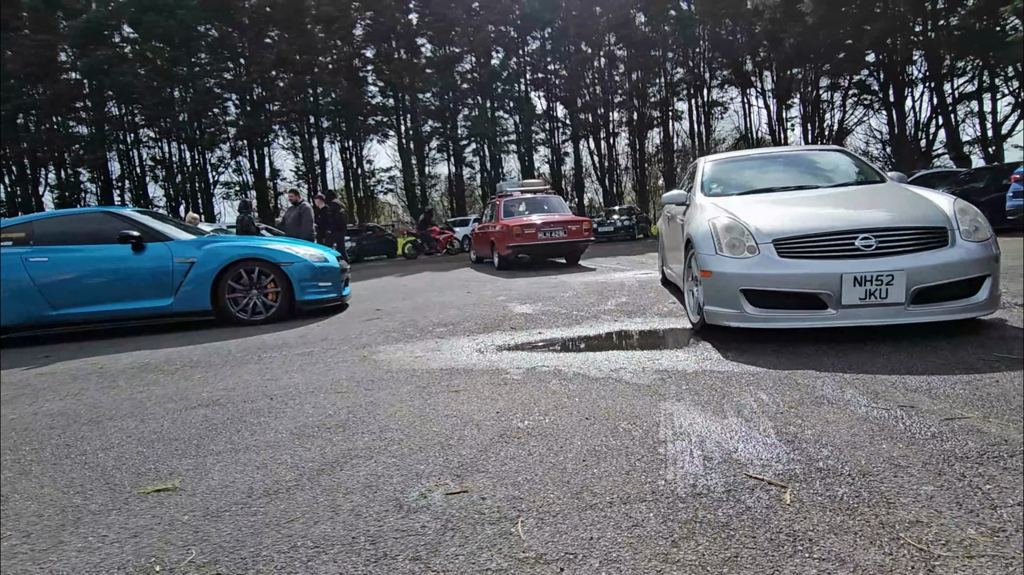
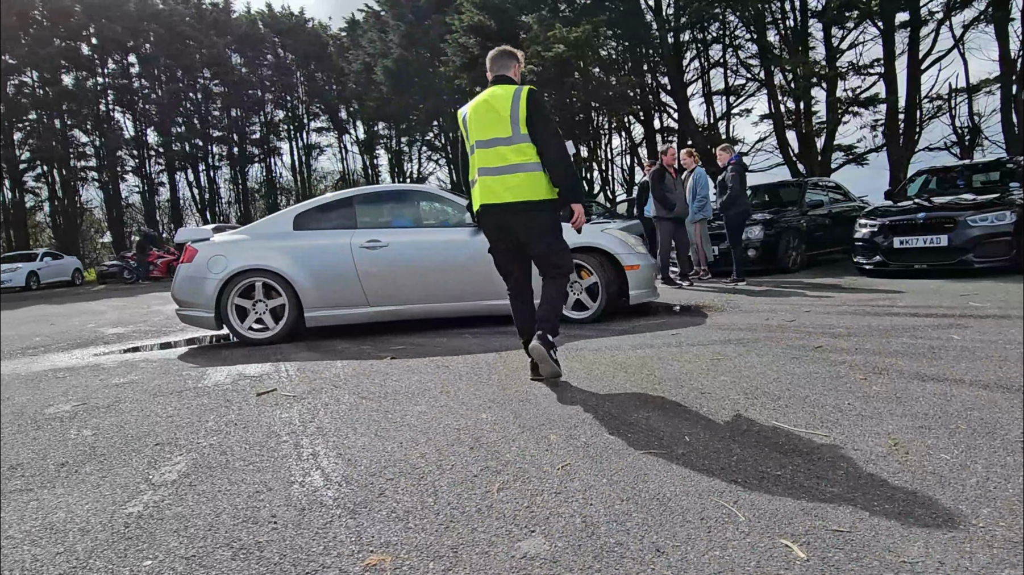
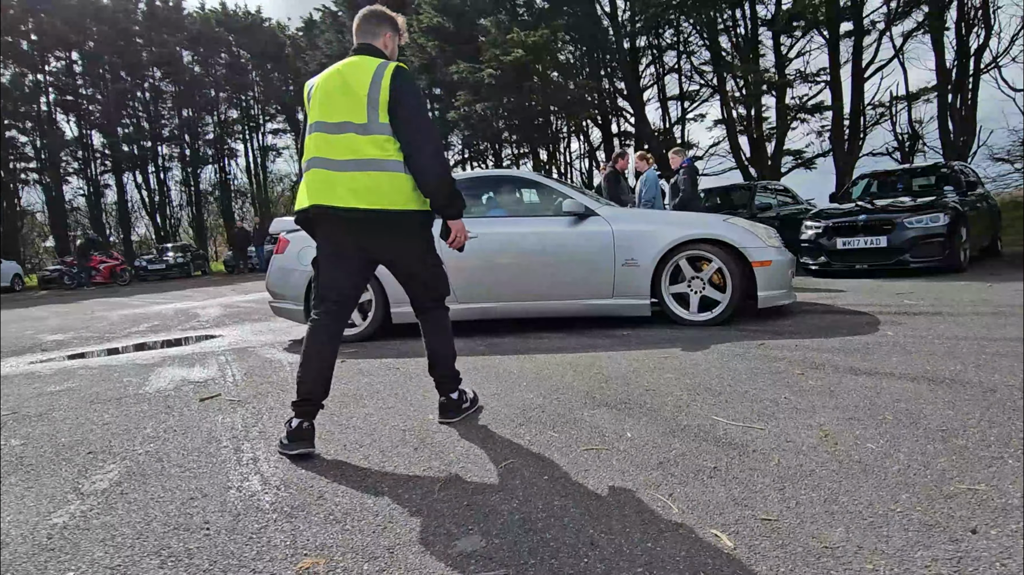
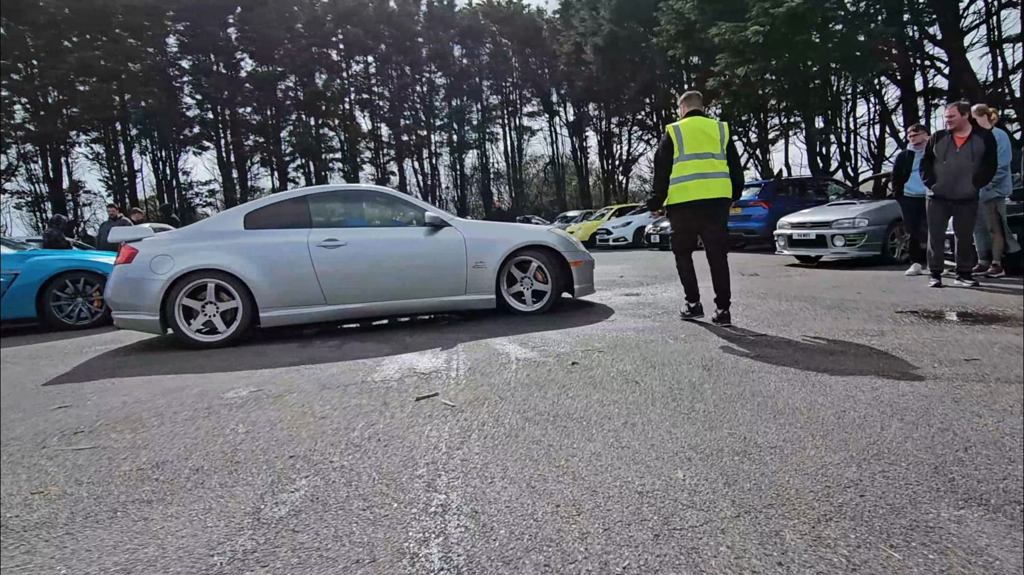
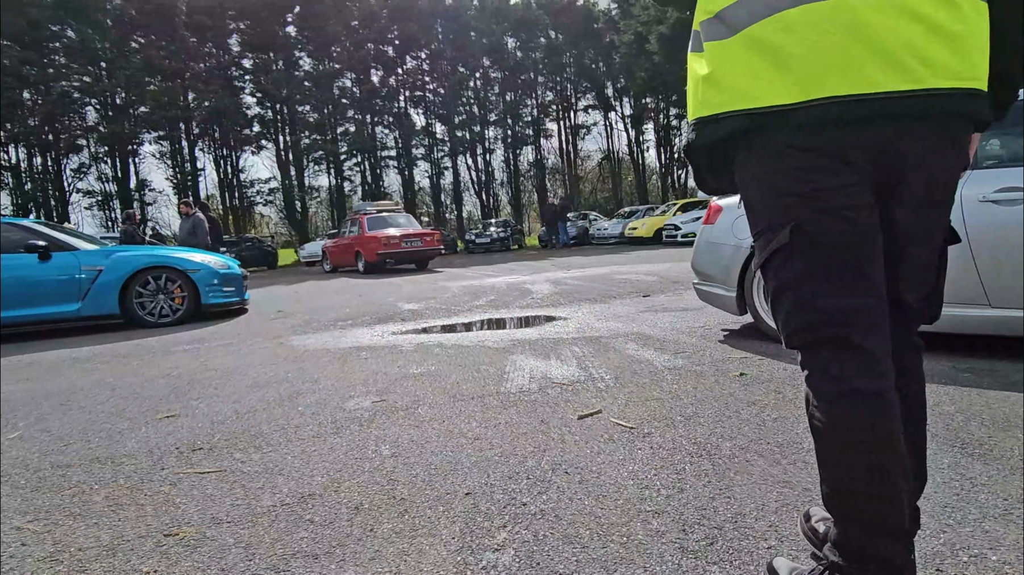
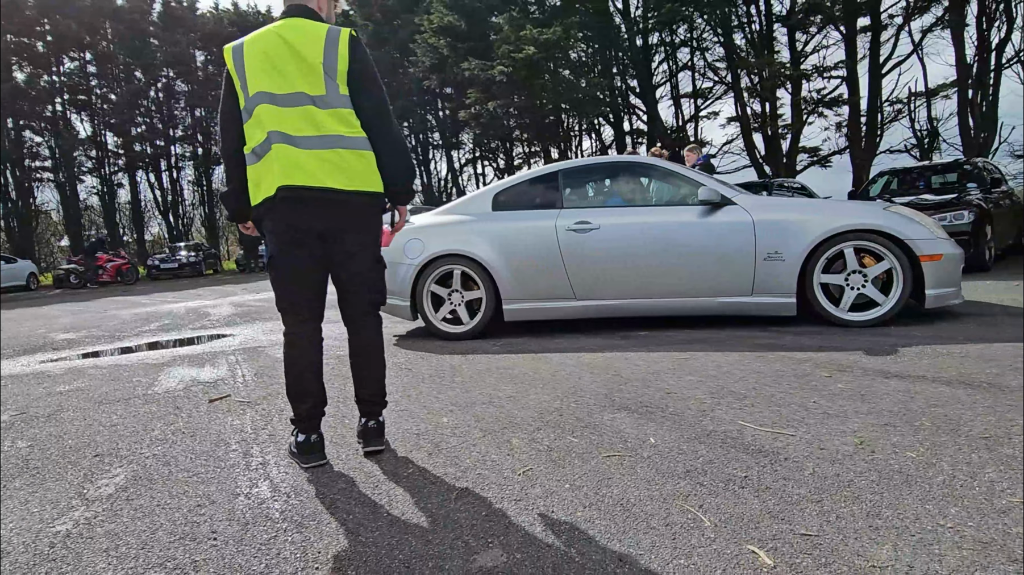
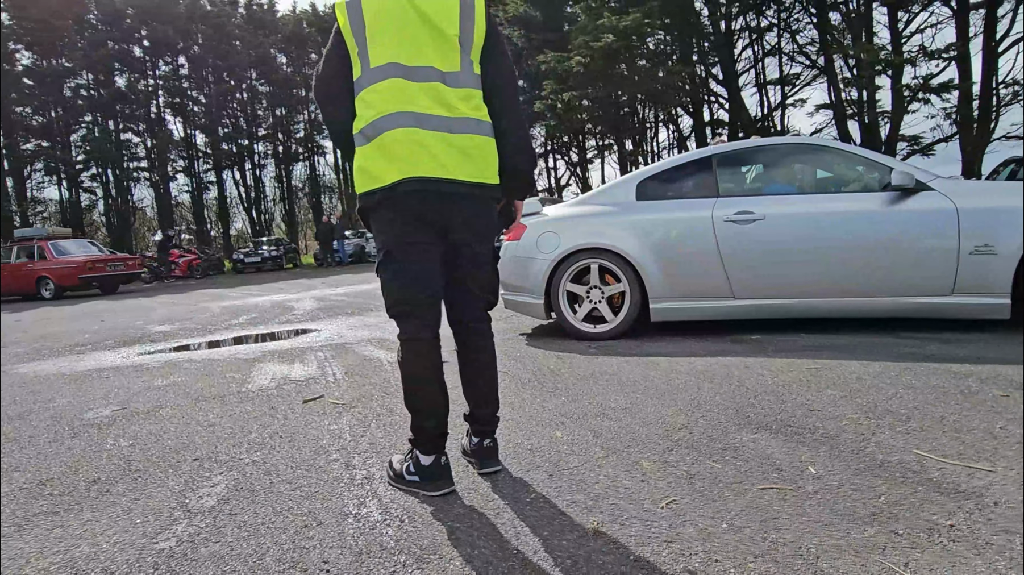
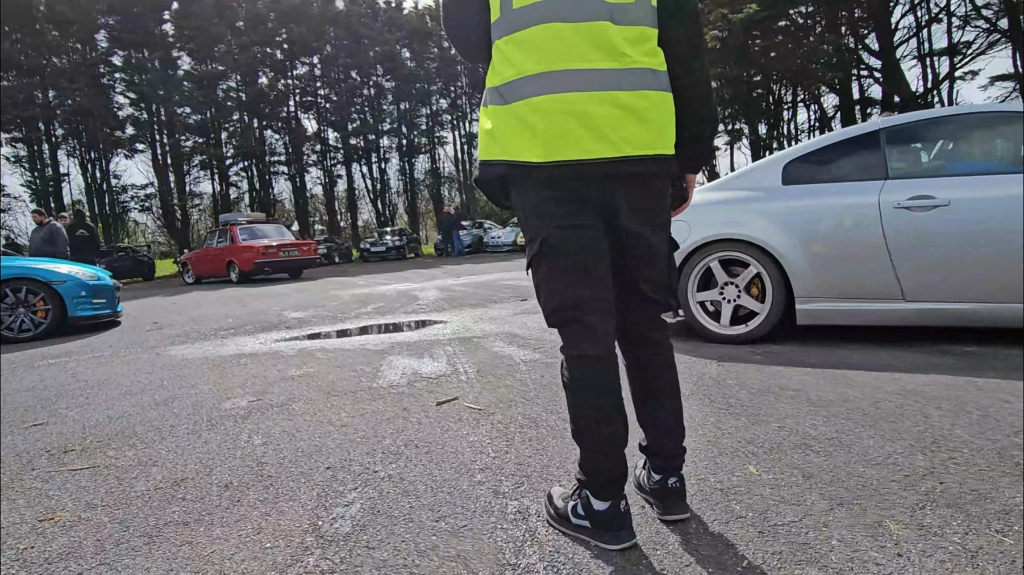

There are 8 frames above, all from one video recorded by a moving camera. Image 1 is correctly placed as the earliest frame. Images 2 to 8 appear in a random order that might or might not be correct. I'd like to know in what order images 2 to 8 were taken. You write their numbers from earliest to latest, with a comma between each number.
5, 8, 7, 6, 3, 2, 4
